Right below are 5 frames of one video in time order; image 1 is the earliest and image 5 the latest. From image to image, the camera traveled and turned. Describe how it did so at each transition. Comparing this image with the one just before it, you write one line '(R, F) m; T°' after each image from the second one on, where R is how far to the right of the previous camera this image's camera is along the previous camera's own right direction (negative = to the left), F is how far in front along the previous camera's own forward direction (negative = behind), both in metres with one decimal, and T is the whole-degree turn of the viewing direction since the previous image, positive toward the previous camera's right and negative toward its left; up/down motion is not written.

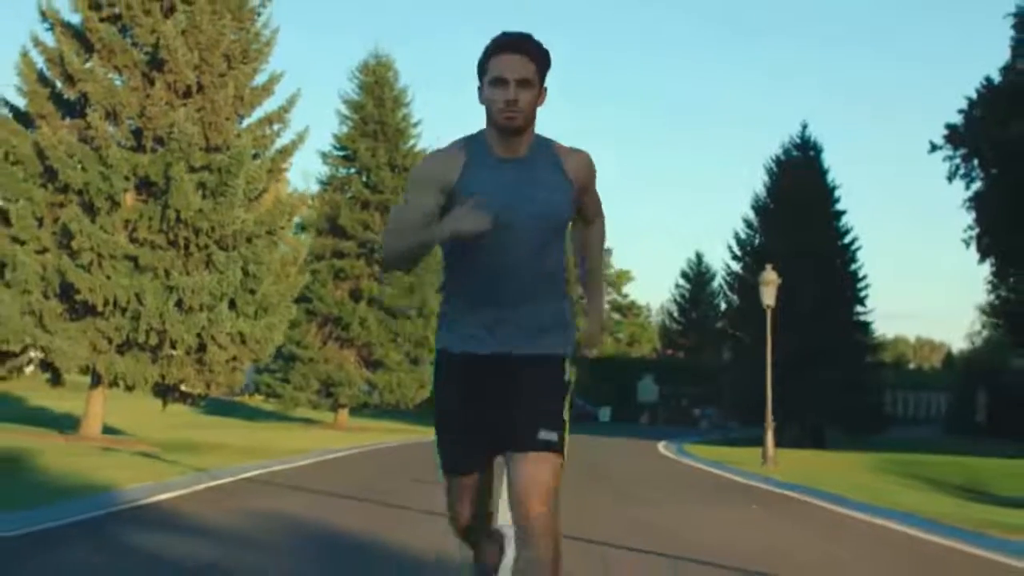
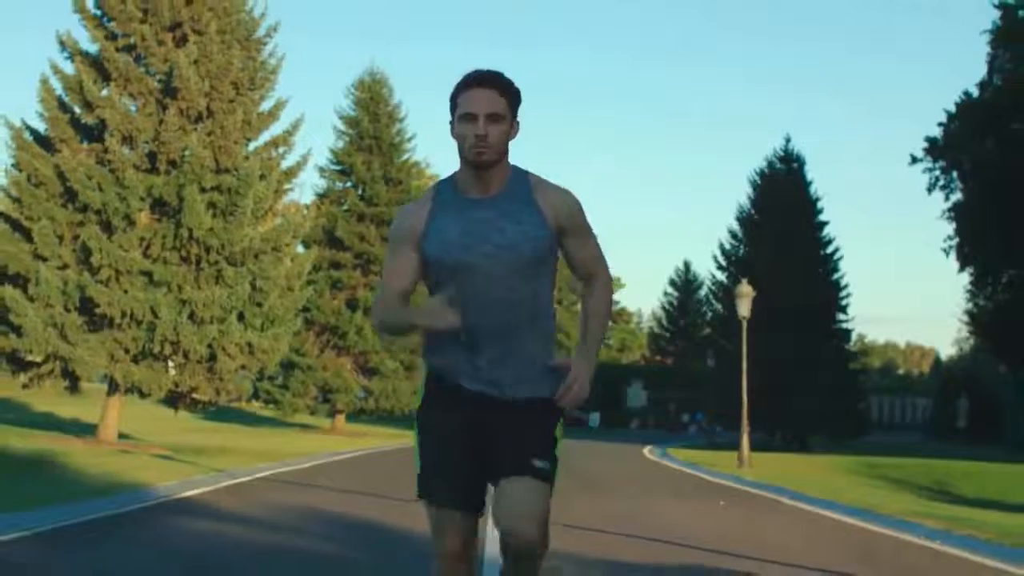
(0.0, -1.2) m; 0°
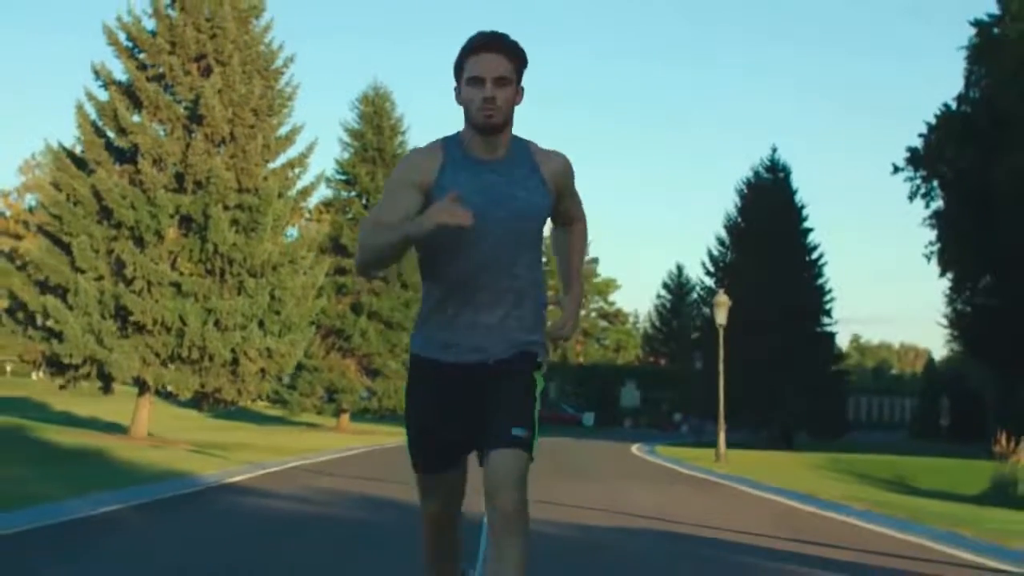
(0.0, -1.8) m; 0°
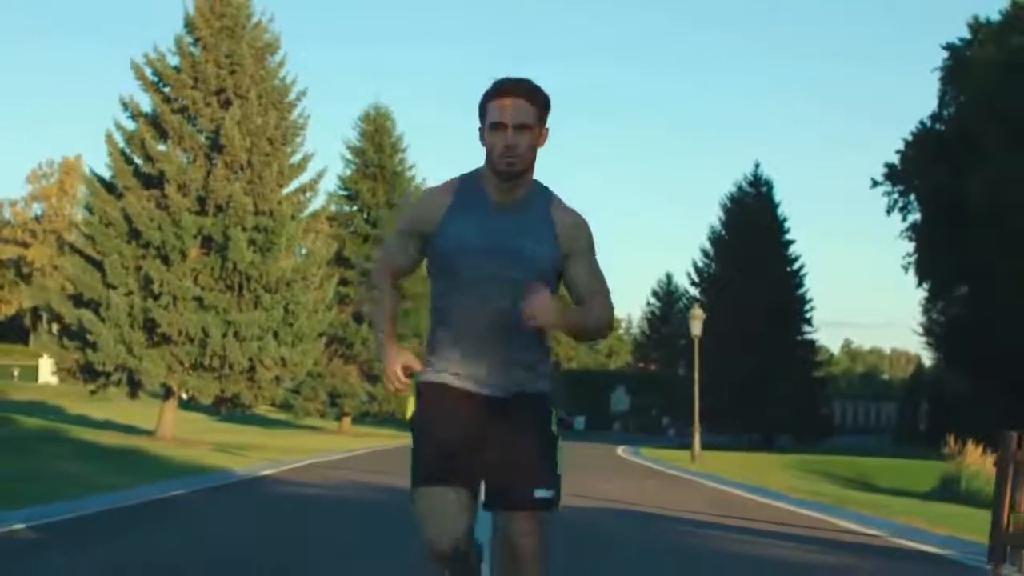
(0.0, -2.0) m; 0°
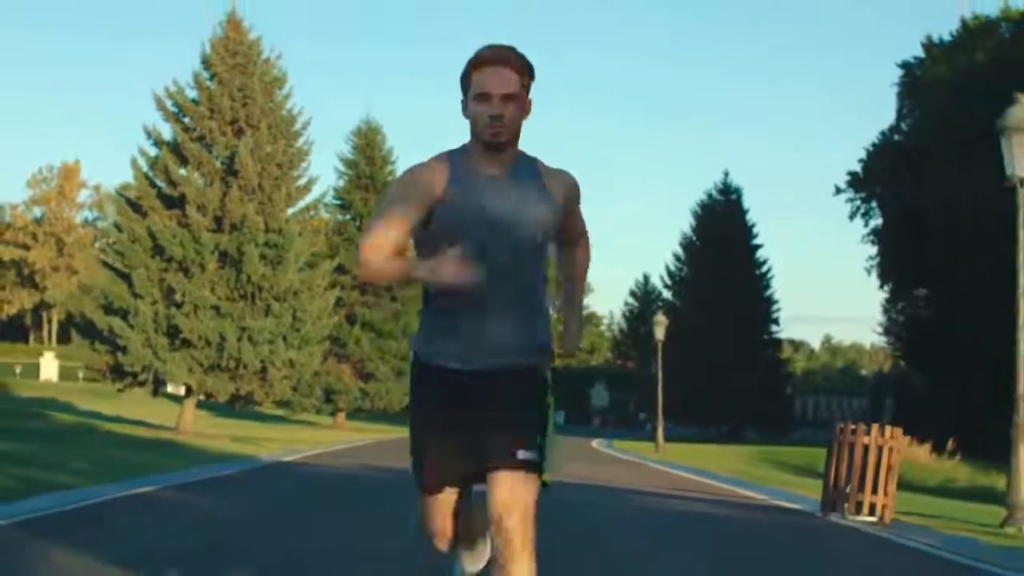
(0.0, -2.8) m; +1°
